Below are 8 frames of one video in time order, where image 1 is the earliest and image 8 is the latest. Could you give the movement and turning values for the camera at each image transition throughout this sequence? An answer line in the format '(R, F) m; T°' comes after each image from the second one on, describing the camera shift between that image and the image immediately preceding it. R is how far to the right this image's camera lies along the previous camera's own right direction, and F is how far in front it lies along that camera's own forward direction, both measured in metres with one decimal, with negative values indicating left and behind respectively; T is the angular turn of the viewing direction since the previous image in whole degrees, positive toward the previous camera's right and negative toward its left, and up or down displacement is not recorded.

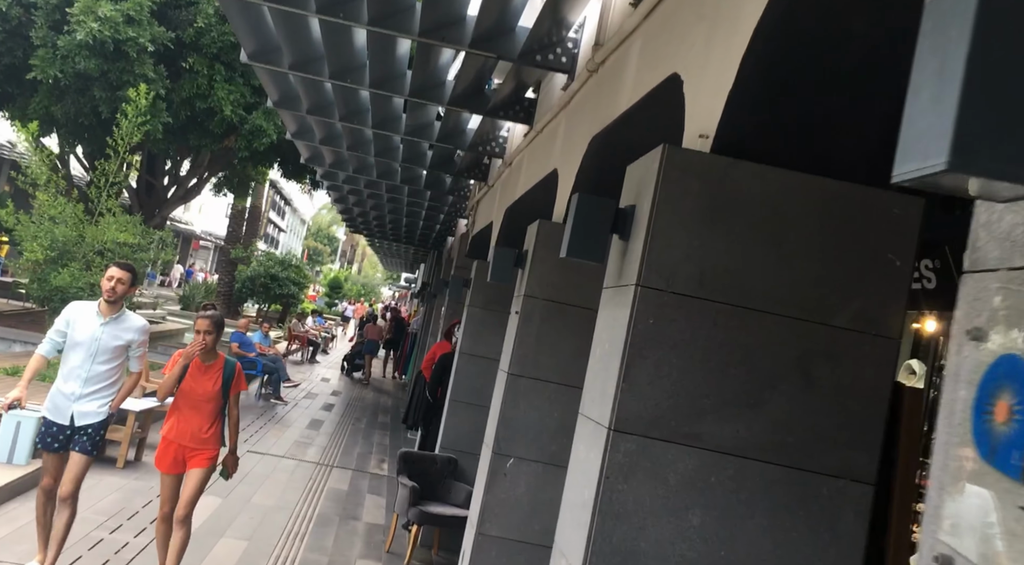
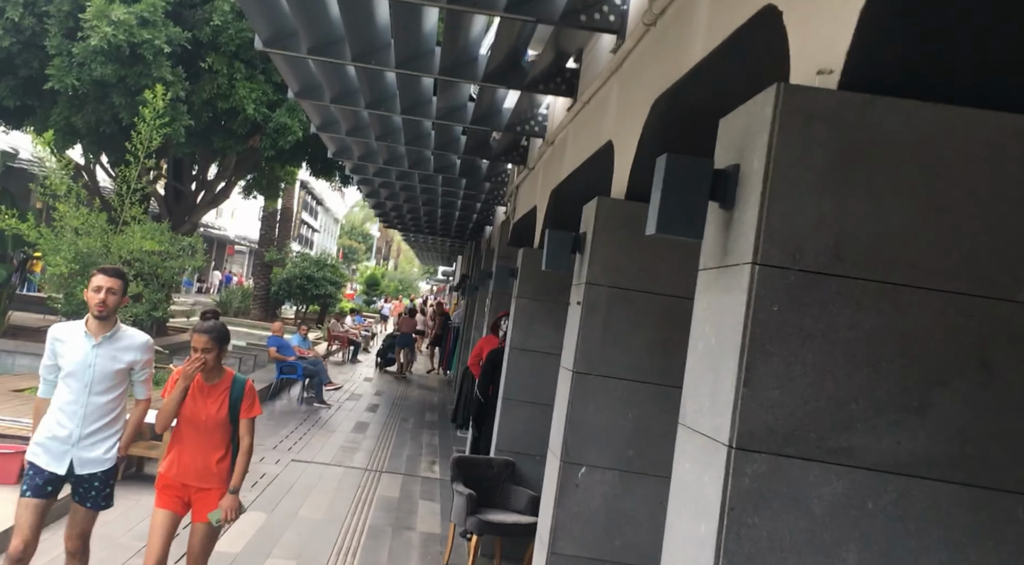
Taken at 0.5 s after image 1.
(-0.1, +0.5) m; -3°
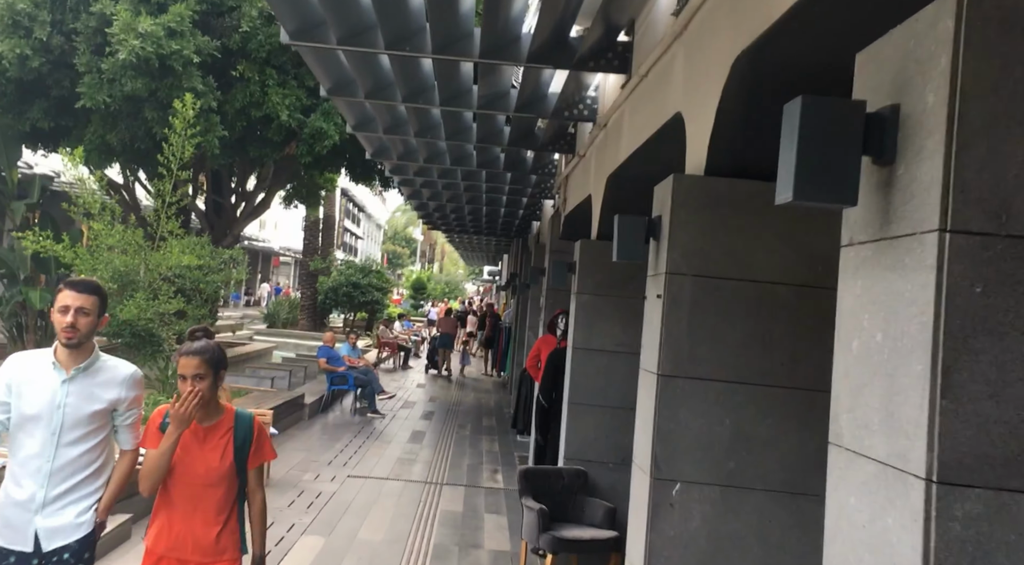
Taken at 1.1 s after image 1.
(-0.1, +0.5) m; -3°
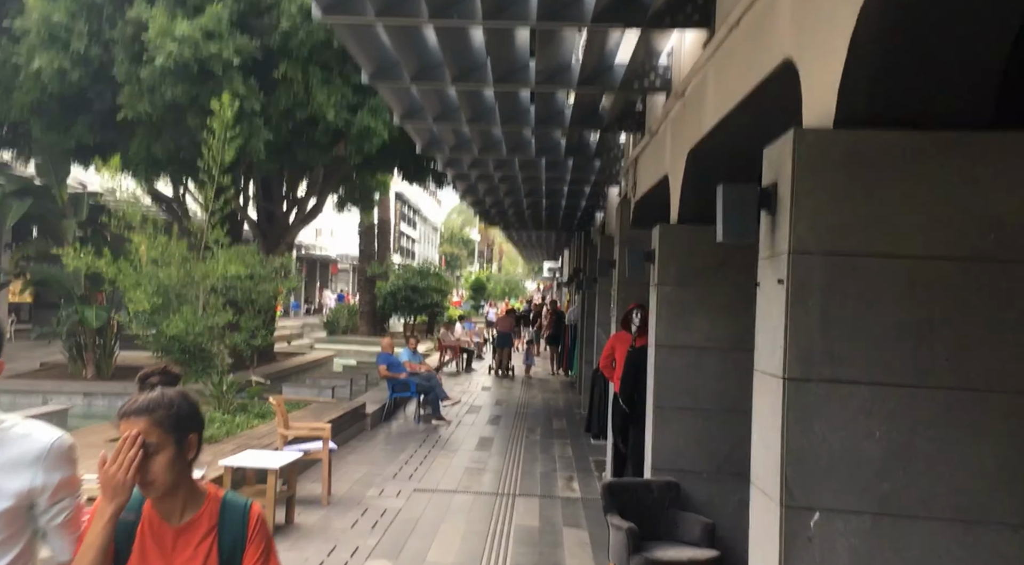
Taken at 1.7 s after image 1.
(-0.1, +0.7) m; -4°
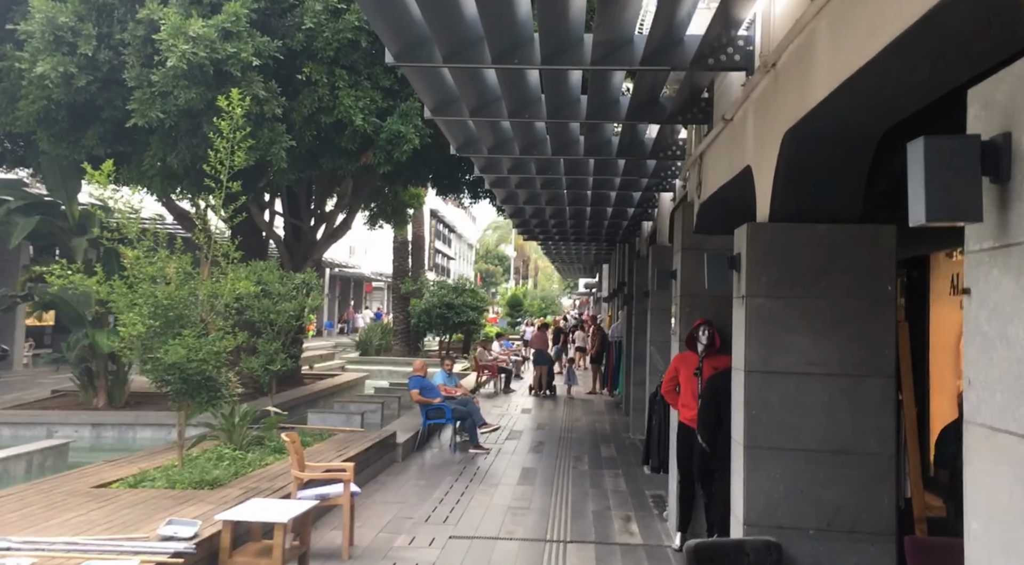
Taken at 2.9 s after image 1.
(-0.1, +1.0) m; -3°
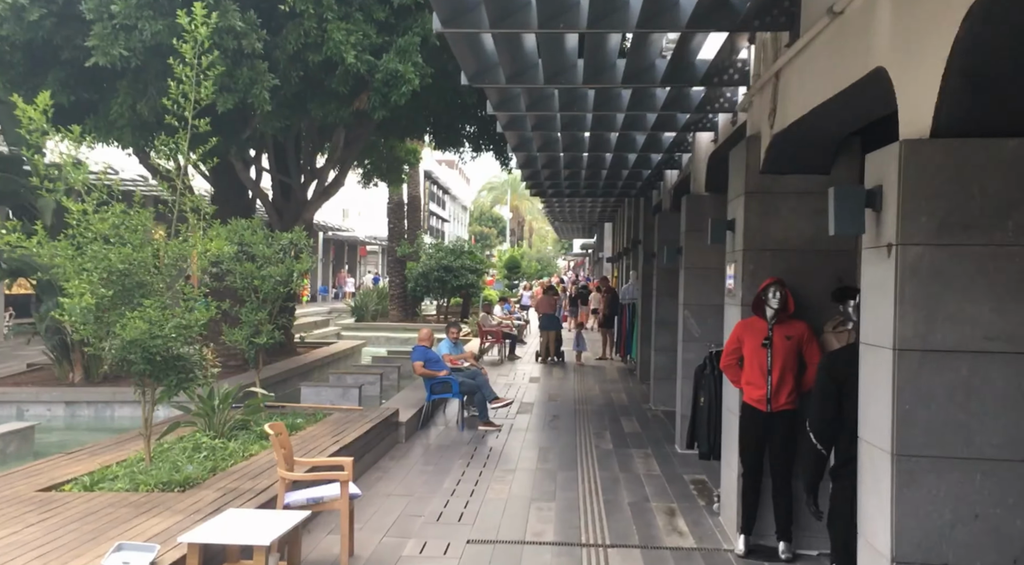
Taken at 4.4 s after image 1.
(-0.2, +1.1) m; 0°
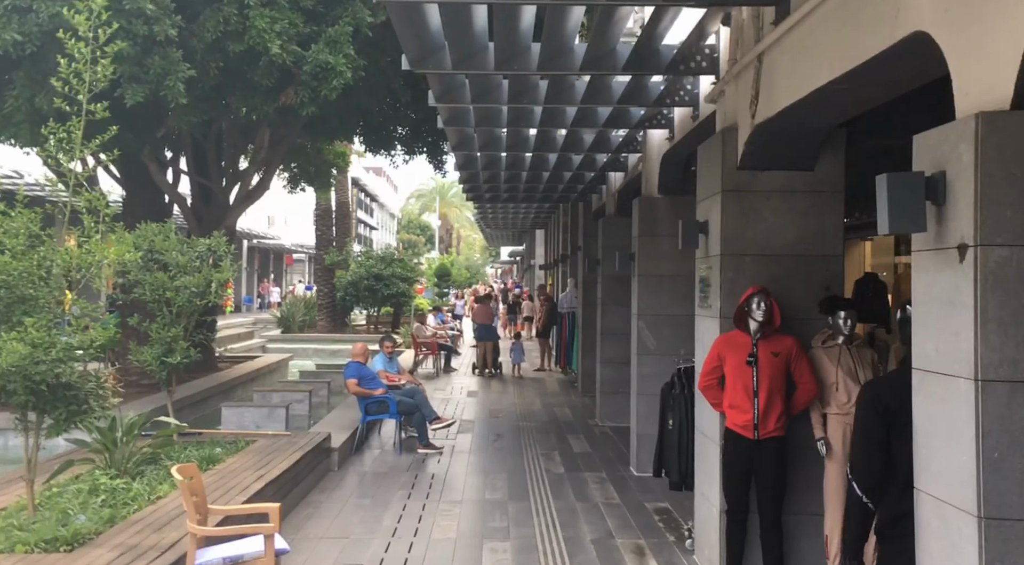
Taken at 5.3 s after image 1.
(-0.2, +0.7) m; +5°
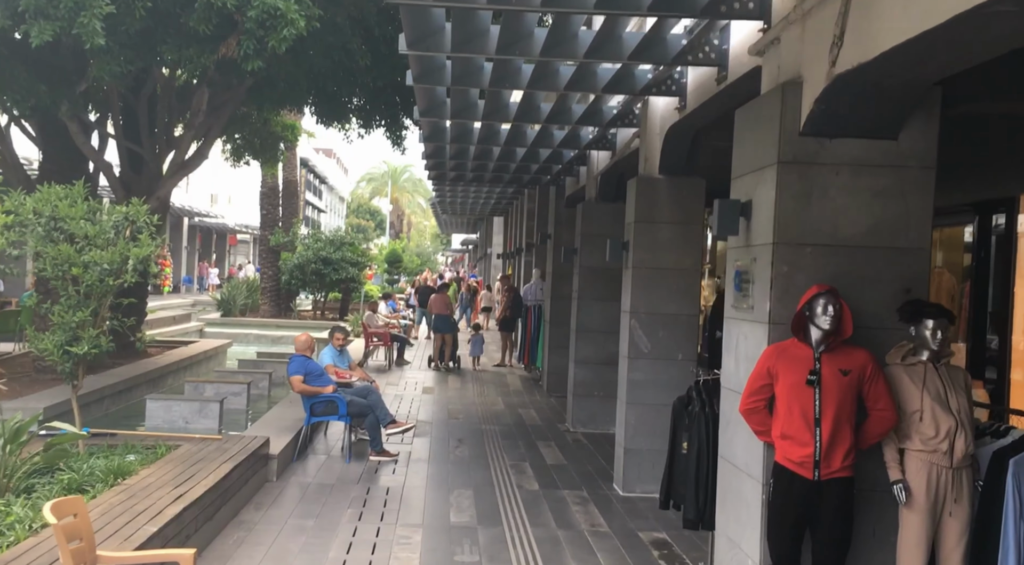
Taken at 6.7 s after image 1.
(-0.2, +1.1) m; +4°
